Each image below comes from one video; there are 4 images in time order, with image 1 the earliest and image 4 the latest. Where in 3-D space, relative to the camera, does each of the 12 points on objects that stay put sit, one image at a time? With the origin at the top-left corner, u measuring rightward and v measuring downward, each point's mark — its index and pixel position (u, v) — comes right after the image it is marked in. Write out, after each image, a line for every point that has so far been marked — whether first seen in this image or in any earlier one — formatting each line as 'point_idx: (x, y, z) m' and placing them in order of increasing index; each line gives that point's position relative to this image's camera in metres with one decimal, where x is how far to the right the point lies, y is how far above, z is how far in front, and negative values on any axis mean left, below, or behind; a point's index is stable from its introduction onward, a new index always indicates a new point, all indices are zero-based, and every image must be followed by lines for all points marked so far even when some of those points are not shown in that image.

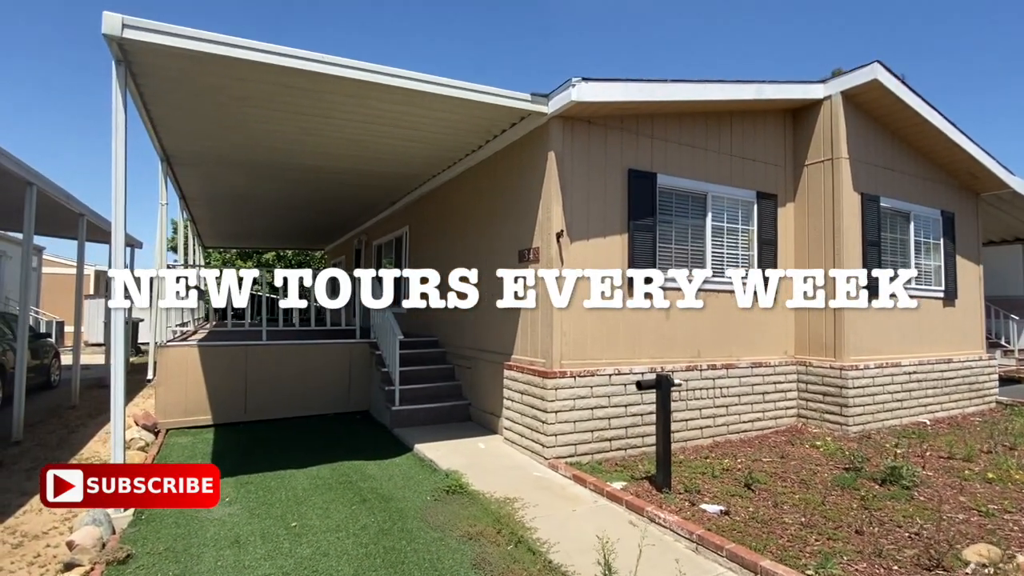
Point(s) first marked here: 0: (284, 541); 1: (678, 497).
0: (-1.6, -1.8, +3.9) m
1: (+1.4, -1.7, +4.7) m
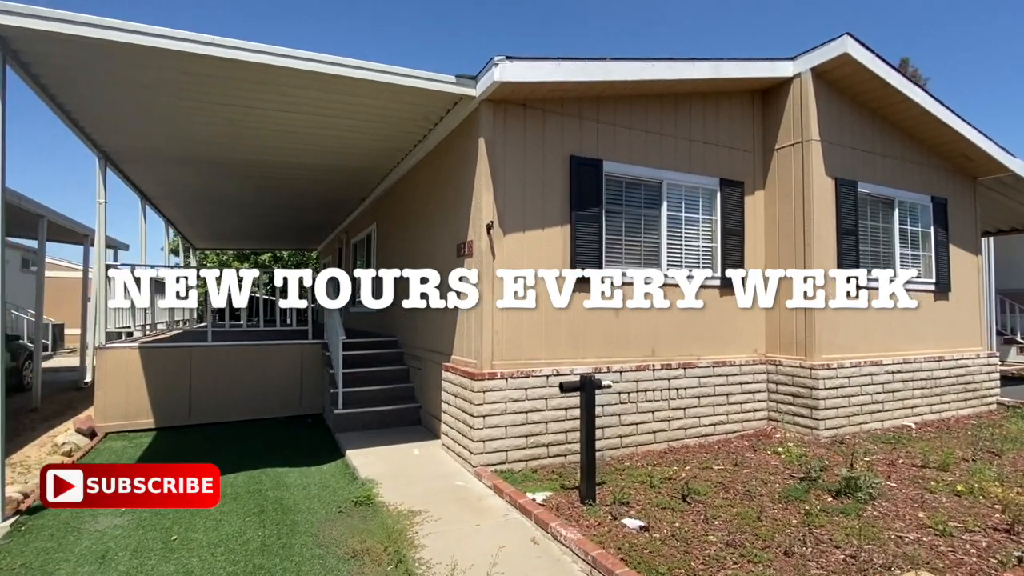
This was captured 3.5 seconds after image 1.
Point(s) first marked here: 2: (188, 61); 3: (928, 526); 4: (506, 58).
0: (-2.3, -1.7, +3.6) m
1: (+0.7, -1.7, +4.3) m
2: (-2.7, +1.9, +4.7) m
3: (+2.9, -1.7, +3.9) m
4: (-0.1, +2.0, +5.0) m
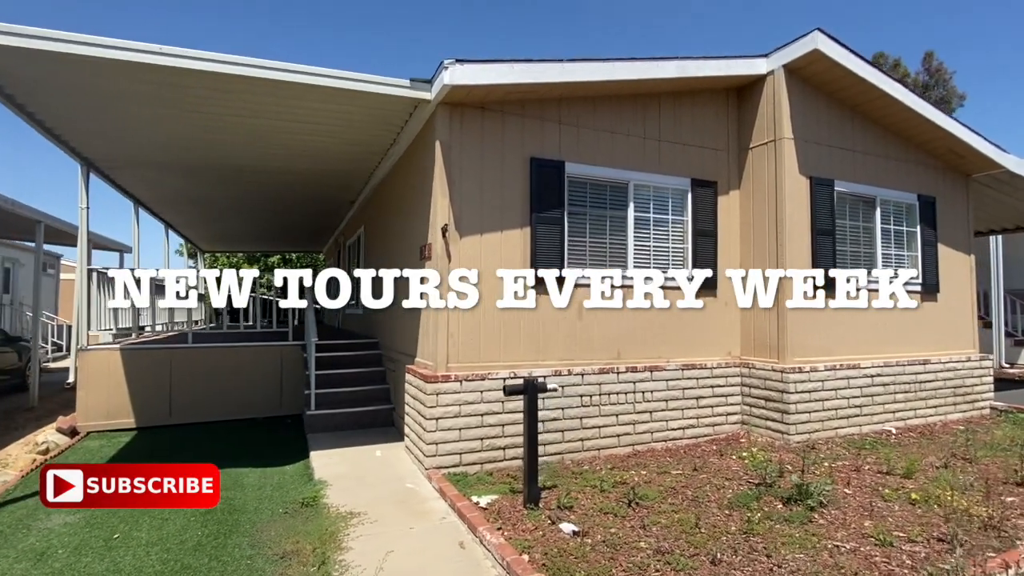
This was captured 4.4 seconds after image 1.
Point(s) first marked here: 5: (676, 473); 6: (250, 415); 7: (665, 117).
0: (-2.8, -1.8, +3.7) m
1: (+0.2, -1.7, +4.3) m
2: (-3.2, +1.9, +4.8) m
3: (+2.4, -1.7, +3.8) m
4: (-0.5, +2.0, +5.0) m
5: (+1.5, -1.7, +5.2) m
6: (-3.5, -1.7, +7.5) m
7: (+1.7, +2.0, +6.4) m
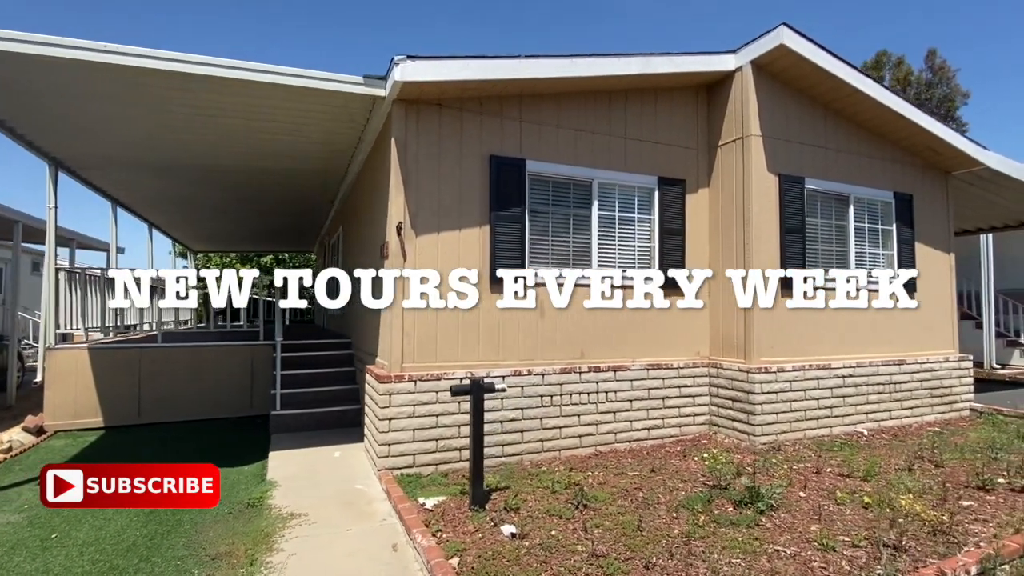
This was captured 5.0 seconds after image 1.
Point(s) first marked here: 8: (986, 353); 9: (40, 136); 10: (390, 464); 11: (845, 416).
0: (-3.2, -1.8, +3.7) m
1: (-0.2, -1.7, +4.2) m
2: (-3.6, +1.9, +4.8) m
3: (+2.0, -1.7, +3.7) m
4: (-0.9, +2.0, +4.9) m
5: (+1.1, -1.7, +5.1) m
6: (-3.9, -1.7, +7.5) m
7: (+1.4, +2.0, +6.3) m
8: (+9.7, -1.3, +11.4) m
9: (-5.4, +1.8, +6.5) m
10: (-1.1, -1.6, +5.0) m
11: (+3.8, -1.5, +6.5) m
